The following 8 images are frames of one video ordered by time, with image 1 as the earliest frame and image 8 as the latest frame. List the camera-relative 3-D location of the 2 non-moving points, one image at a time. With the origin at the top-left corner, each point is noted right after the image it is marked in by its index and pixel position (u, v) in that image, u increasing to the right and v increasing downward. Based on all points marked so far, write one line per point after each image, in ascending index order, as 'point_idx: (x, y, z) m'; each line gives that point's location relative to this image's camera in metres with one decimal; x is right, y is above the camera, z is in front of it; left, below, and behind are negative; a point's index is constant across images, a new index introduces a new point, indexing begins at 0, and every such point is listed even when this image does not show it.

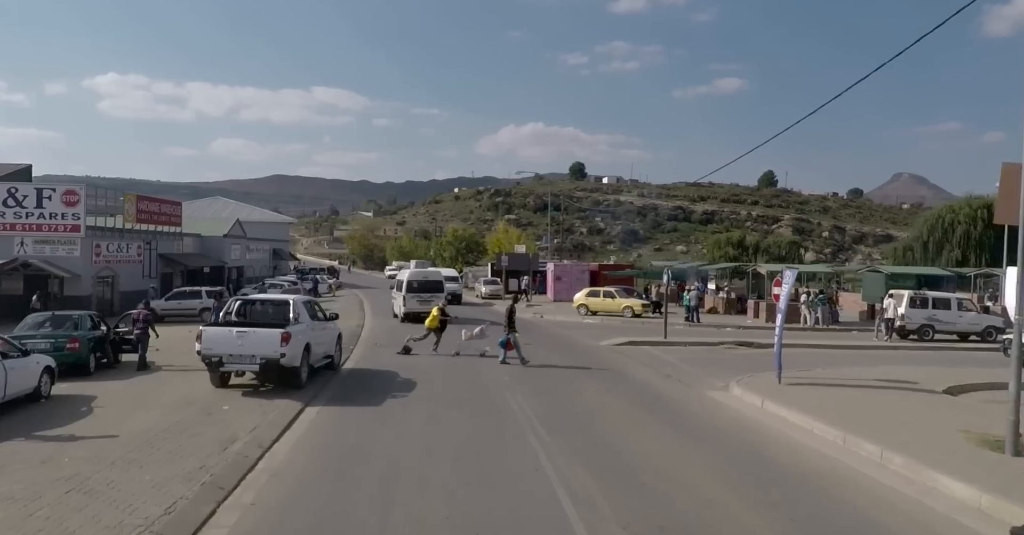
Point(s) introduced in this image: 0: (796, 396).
0: (+5.7, -2.5, +15.6) m
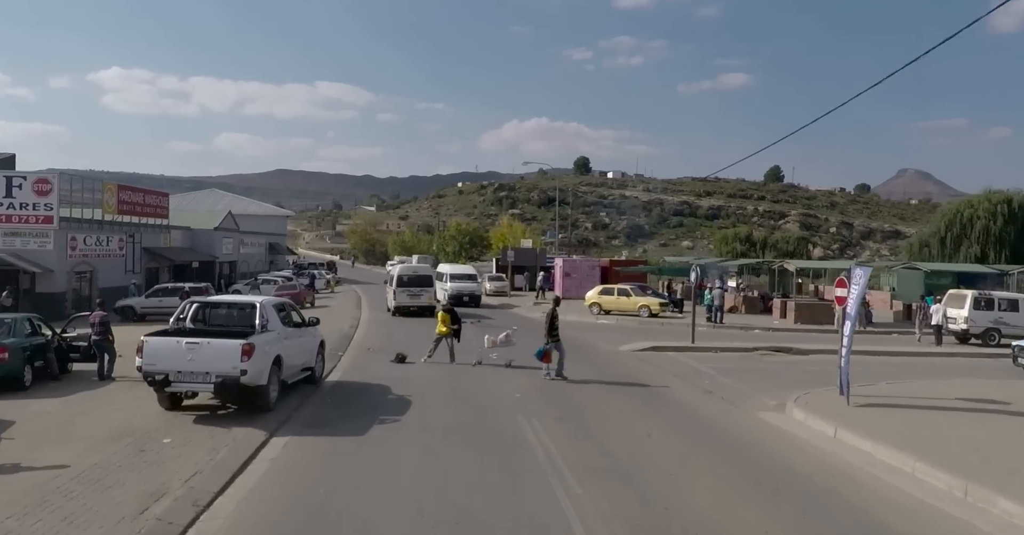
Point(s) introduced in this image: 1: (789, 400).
0: (+5.9, -2.5, +12.8) m
1: (+5.1, -2.5, +14.3) m
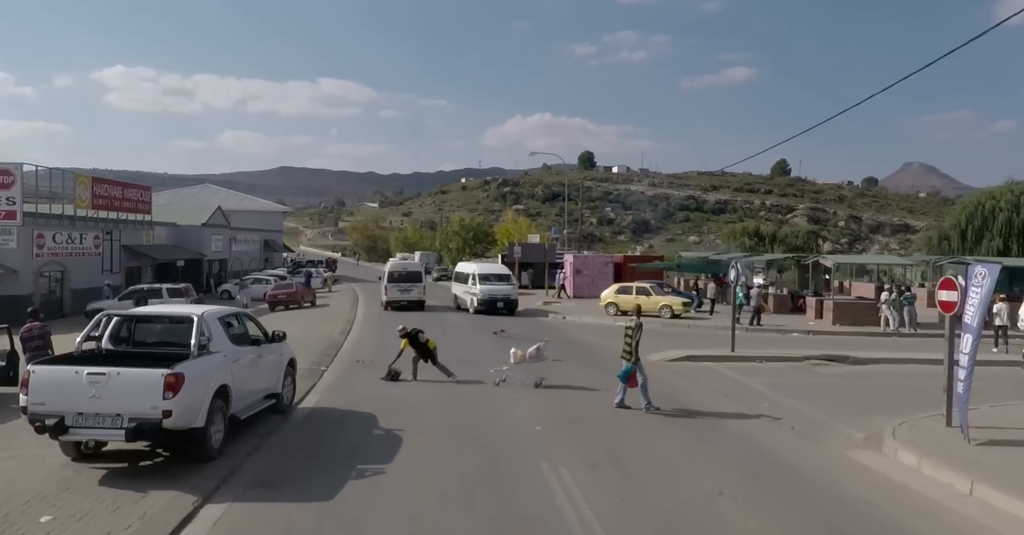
0: (+6.2, -2.5, +9.8) m
1: (+5.4, -2.4, +11.2) m
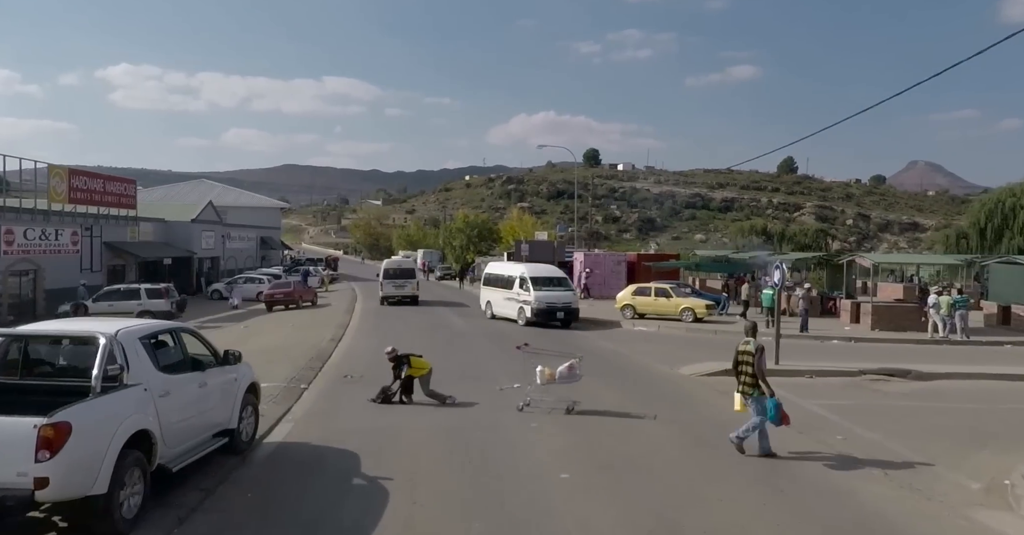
0: (+6.4, -2.5, +7.2) m
1: (+5.6, -2.5, +8.7) m
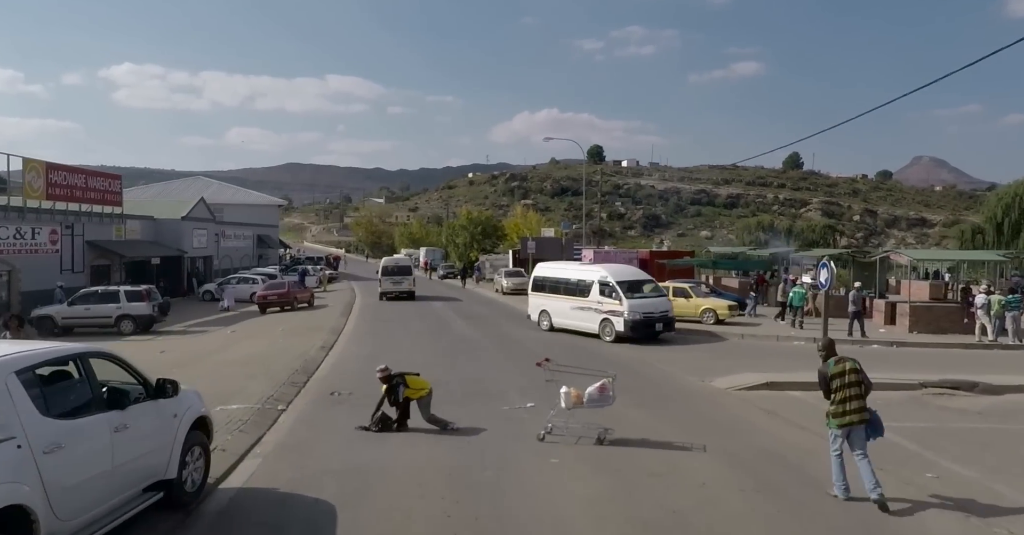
0: (+6.6, -2.5, +5.1) m
1: (+5.8, -2.5, +6.6) m
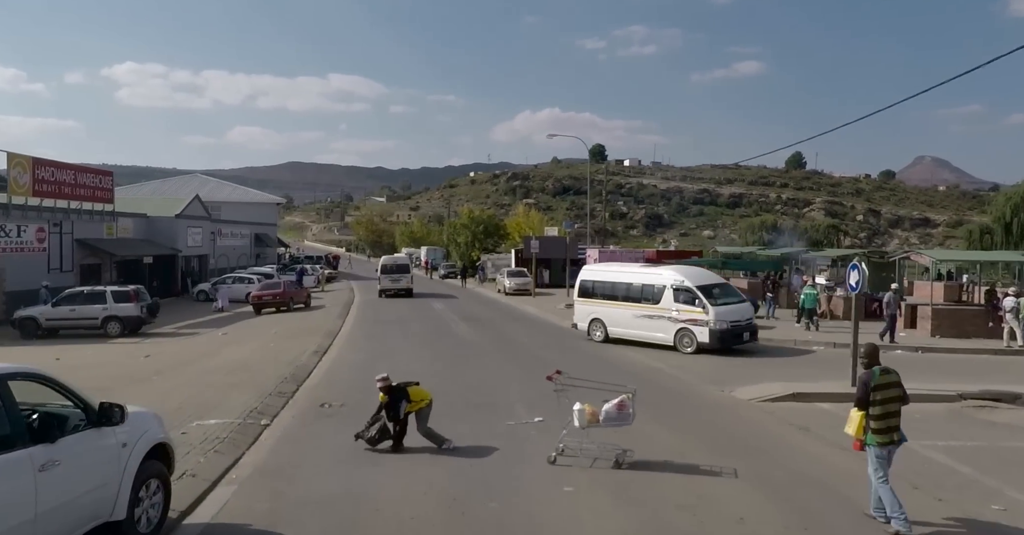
0: (+6.7, -2.5, +4.0) m
1: (+5.9, -2.5, +5.5) m
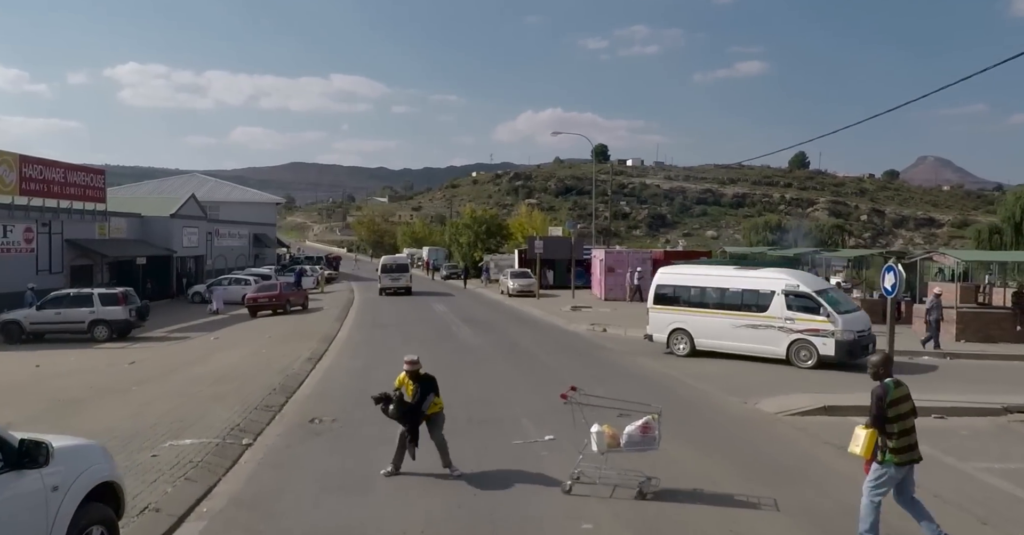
0: (+6.7, -2.6, +2.9) m
1: (+6.0, -2.5, +4.4) m
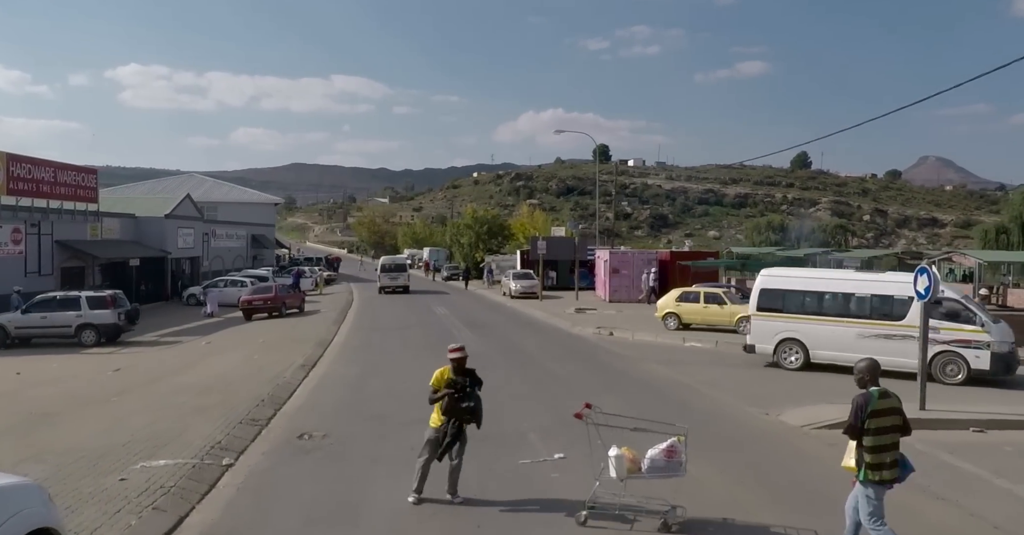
0: (+6.8, -2.6, +2.0) m
1: (+6.0, -2.6, +3.5) m
